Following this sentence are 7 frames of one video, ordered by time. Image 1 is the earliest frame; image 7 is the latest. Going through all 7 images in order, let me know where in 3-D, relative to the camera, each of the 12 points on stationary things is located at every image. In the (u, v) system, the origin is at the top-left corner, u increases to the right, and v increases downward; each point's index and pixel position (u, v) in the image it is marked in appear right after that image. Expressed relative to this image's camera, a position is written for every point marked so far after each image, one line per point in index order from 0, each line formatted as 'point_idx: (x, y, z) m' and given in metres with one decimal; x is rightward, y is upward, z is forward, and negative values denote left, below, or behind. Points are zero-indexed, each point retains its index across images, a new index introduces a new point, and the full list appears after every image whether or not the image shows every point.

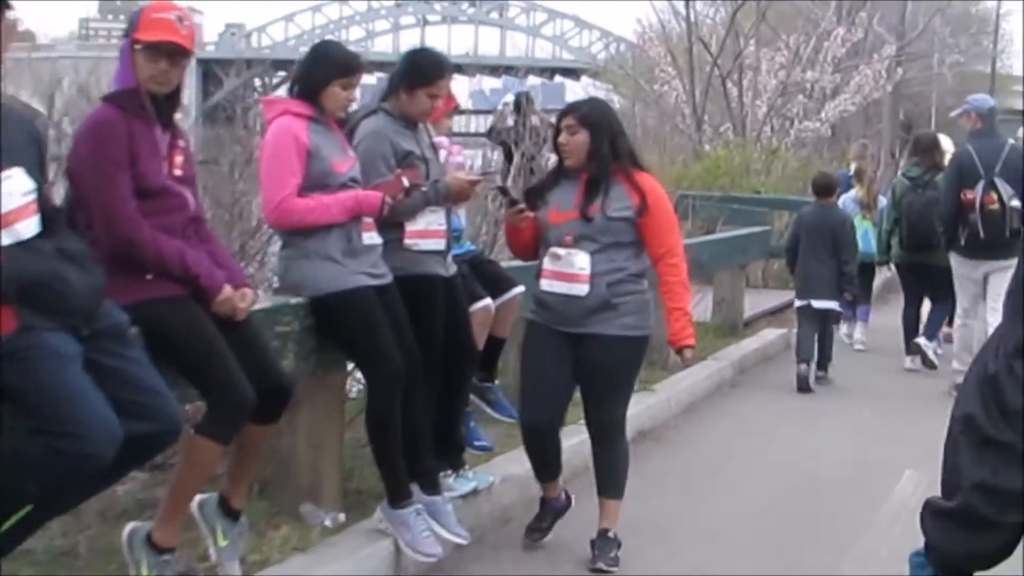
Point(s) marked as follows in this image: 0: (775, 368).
0: (+3.6, -1.1, +13.8) m
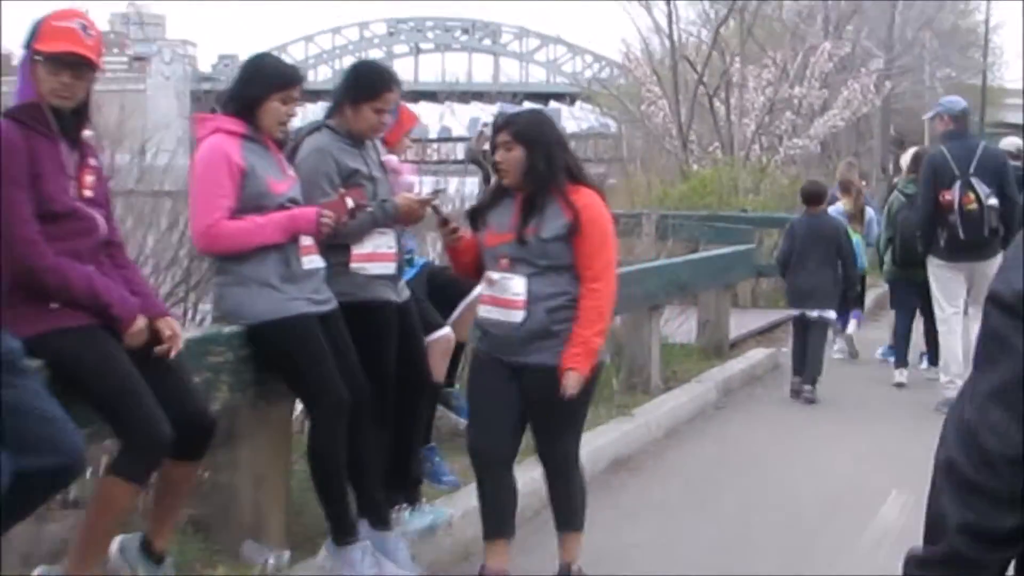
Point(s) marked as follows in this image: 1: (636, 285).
0: (+3.3, -1.3, +13.4) m
1: (+1.4, 0.0, +11.2) m
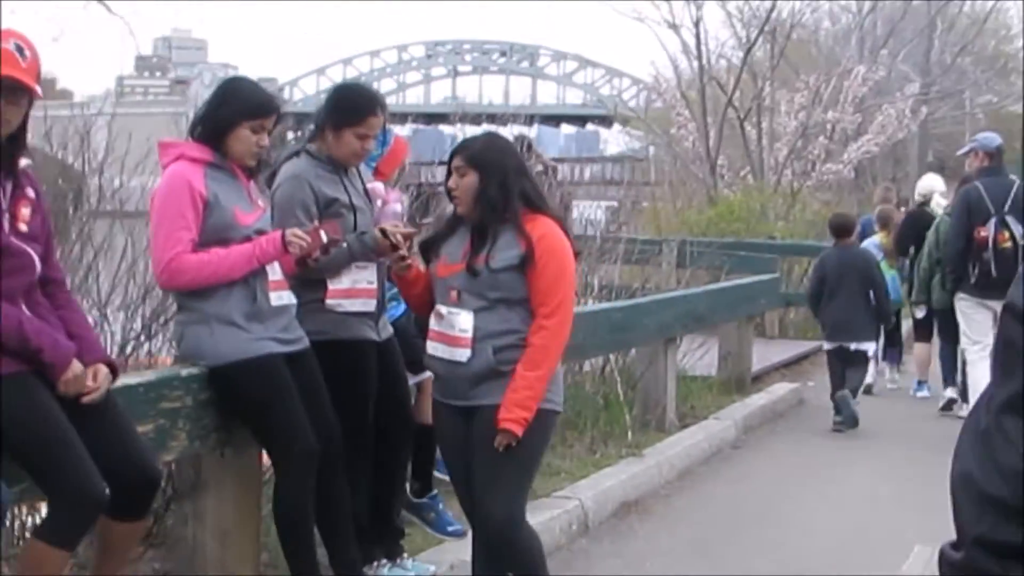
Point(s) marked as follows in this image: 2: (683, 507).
0: (+3.5, -1.7, +12.8) m
1: (+1.5, -0.3, +10.7) m
2: (+1.6, -2.0, +9.2) m
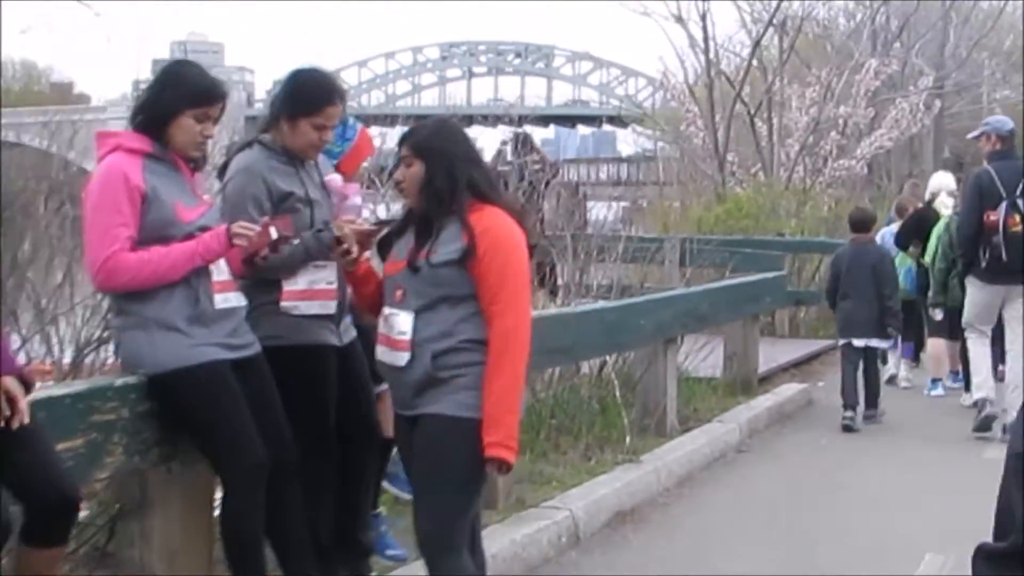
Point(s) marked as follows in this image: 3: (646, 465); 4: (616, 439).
0: (+3.4, -1.7, +12.3) m
1: (+1.4, -0.3, +10.3) m
2: (+1.5, -2.0, +8.8) m
3: (+1.2, -1.6, +9.3) m
4: (+1.0, -1.5, +10.1) m
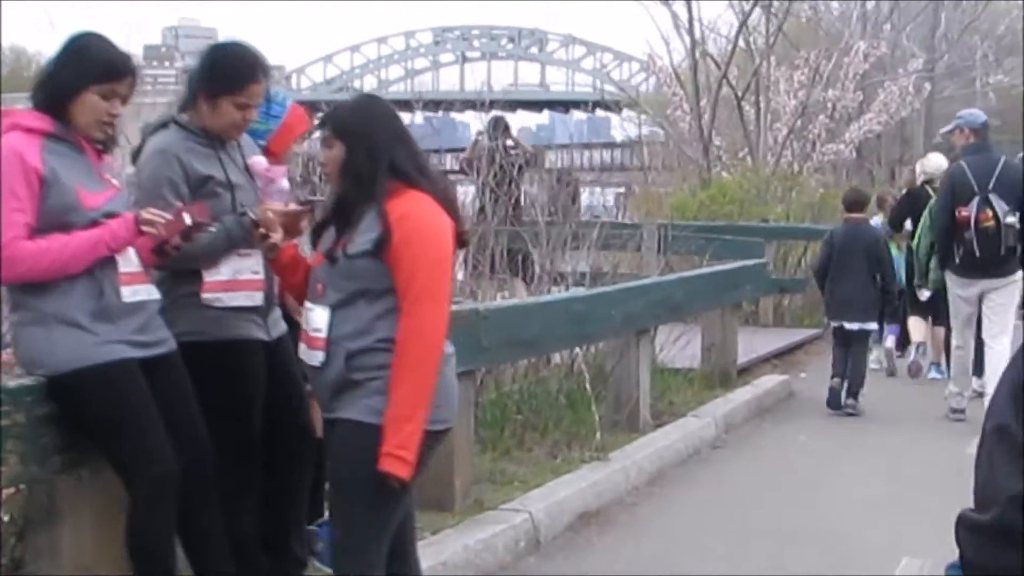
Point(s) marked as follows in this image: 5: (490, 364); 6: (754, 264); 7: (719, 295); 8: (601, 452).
0: (+3.1, -1.6, +12.0) m
1: (+1.1, -0.2, +9.8) m
2: (+1.1, -1.9, +8.4) m
3: (+0.9, -1.5, +8.9) m
4: (+0.7, -1.4, +9.7) m
5: (-0.2, -0.6, +7.7) m
6: (+3.3, +0.3, +13.5) m
7: (+2.5, -0.1, +12.3) m
8: (+0.8, -1.5, +9.3) m
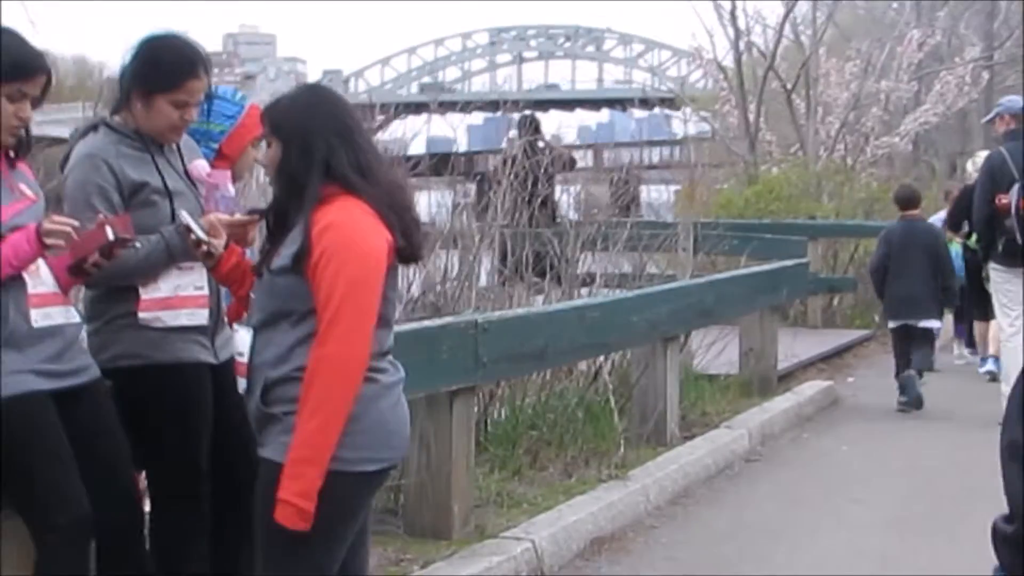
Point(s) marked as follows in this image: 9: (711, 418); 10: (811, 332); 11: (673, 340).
0: (+3.3, -1.6, +11.2) m
1: (+1.2, -0.2, +9.2) m
2: (+1.2, -2.0, +7.7) m
3: (+1.0, -1.6, +8.3) m
4: (+0.8, -1.5, +9.0) m
5: (-0.2, -0.6, +7.1) m
6: (+3.6, +0.3, +12.8) m
7: (+2.8, -0.1, +11.6) m
8: (+0.9, -1.6, +8.7) m
9: (+2.1, -1.4, +10.7) m
10: (+4.9, -0.7, +16.4) m
11: (+1.6, -0.5, +9.8) m
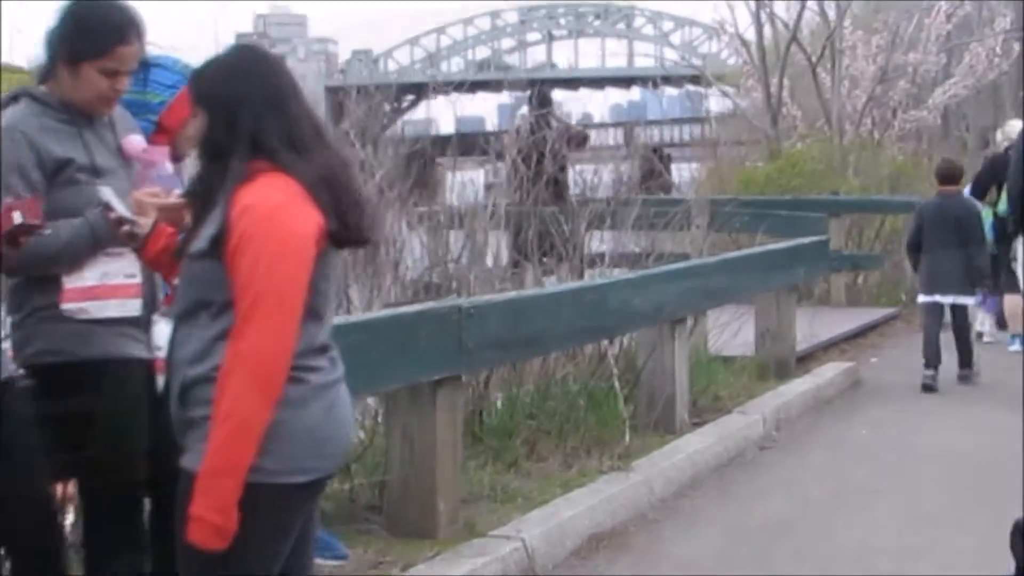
0: (+3.4, -1.4, +10.7) m
1: (+1.2, -0.1, +8.7) m
2: (+1.2, -1.8, +7.3) m
3: (+1.0, -1.4, +7.8) m
4: (+0.8, -1.3, +8.6) m
5: (-0.2, -0.5, +6.7) m
6: (+3.7, +0.6, +12.2) m
7: (+2.9, +0.1, +11.1) m
8: (+0.9, -1.4, +8.2) m
9: (+2.1, -1.2, +10.2) m
10: (+5.0, -0.4, +15.8) m
11: (+1.5, -0.3, +9.3) m
